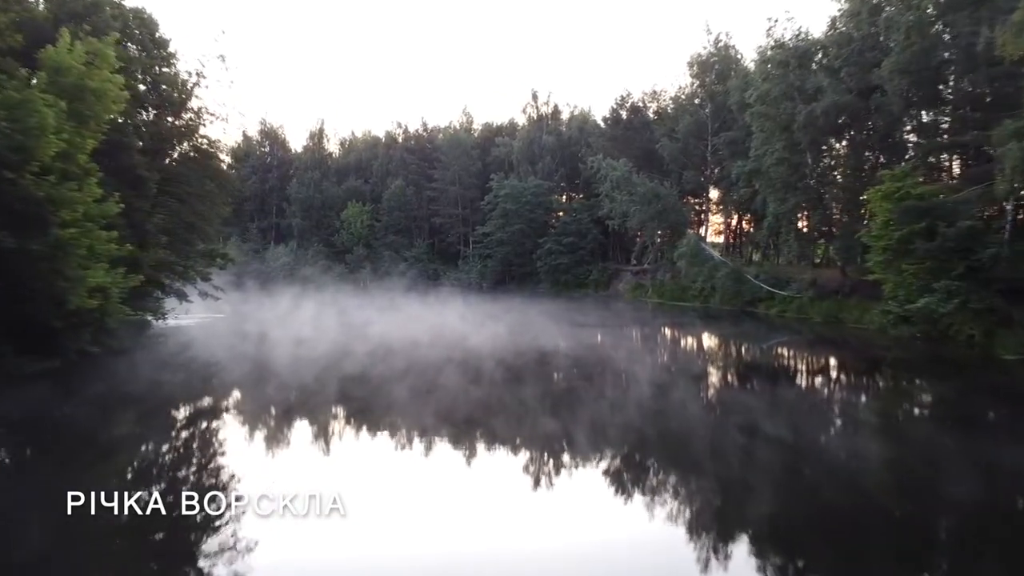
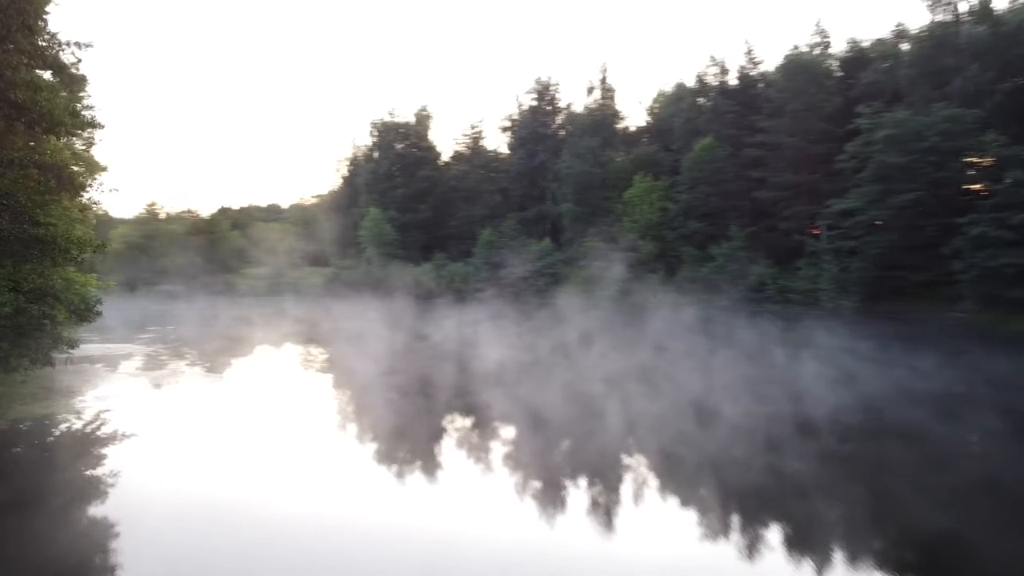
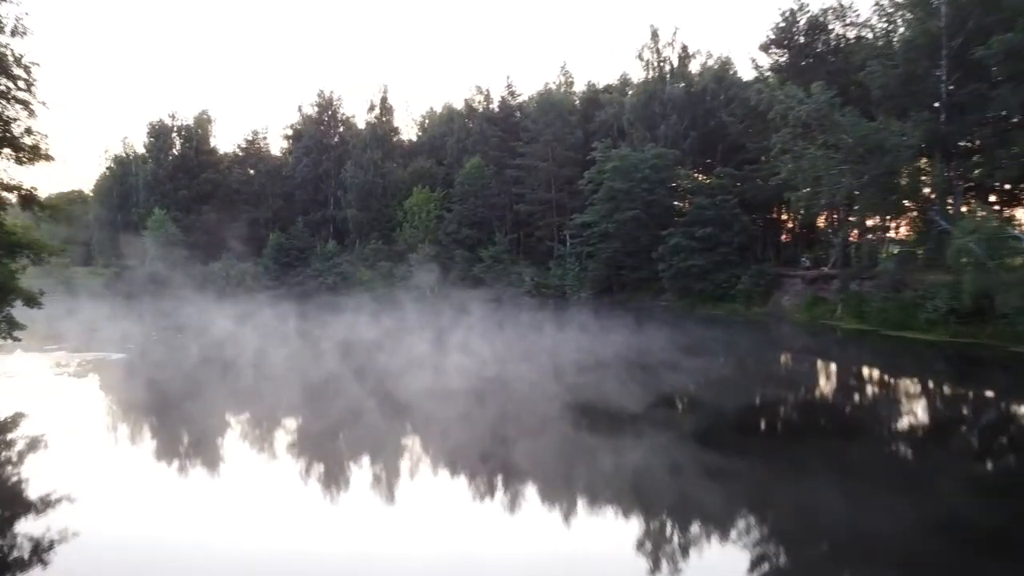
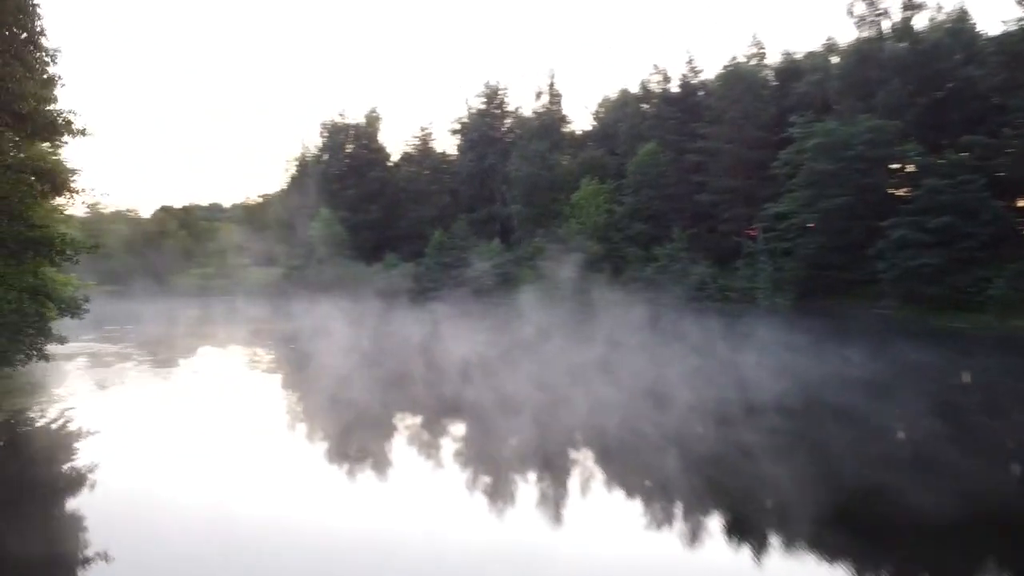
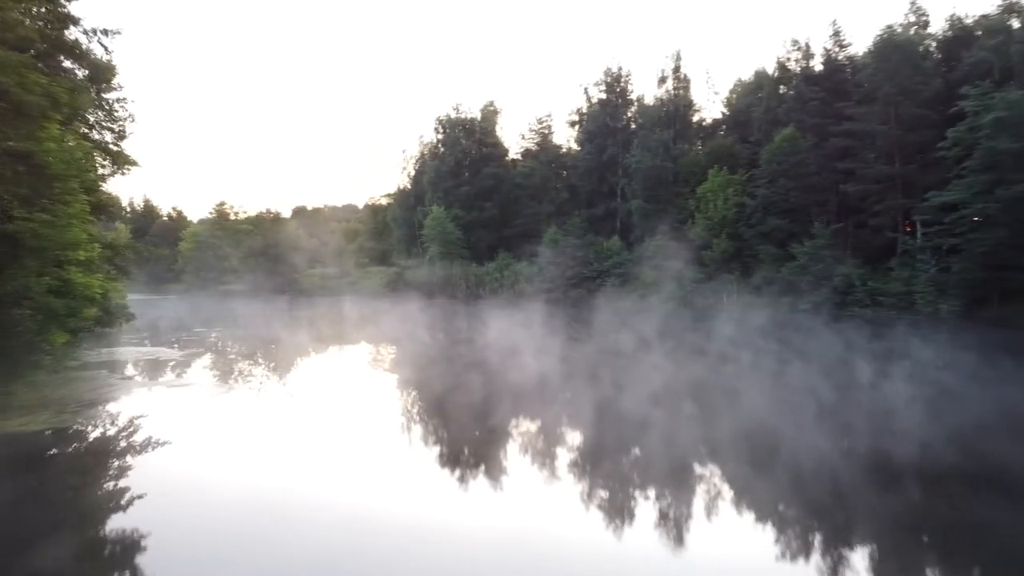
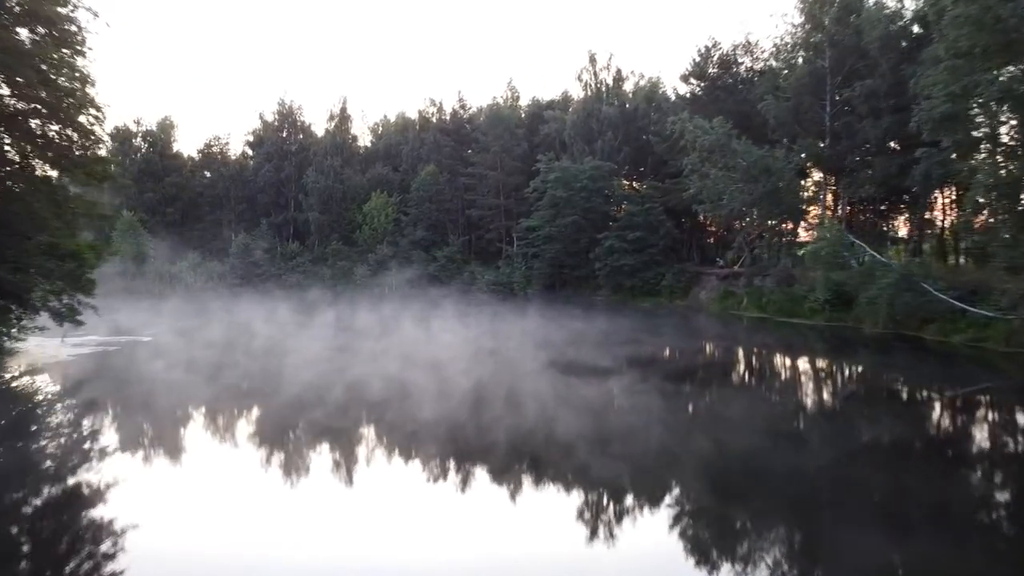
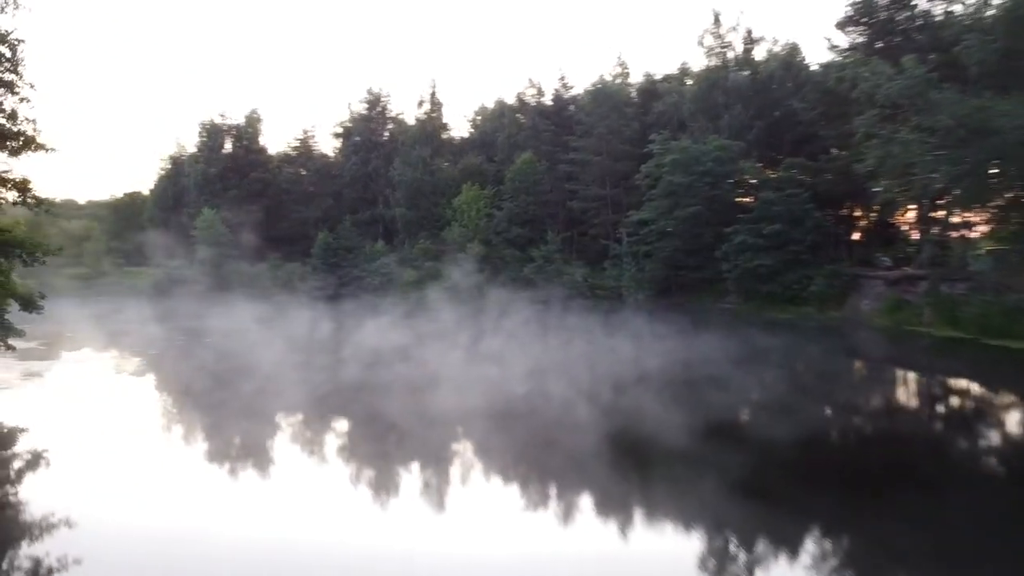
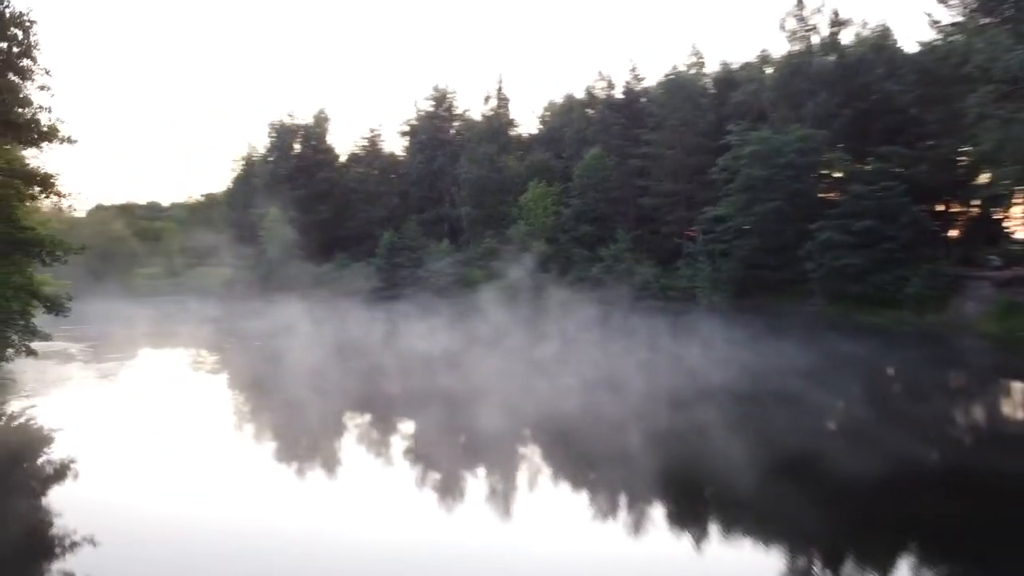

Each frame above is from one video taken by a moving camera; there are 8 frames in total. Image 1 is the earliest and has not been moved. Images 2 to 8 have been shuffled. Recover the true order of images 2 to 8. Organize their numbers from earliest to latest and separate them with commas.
6, 3, 7, 8, 4, 2, 5
